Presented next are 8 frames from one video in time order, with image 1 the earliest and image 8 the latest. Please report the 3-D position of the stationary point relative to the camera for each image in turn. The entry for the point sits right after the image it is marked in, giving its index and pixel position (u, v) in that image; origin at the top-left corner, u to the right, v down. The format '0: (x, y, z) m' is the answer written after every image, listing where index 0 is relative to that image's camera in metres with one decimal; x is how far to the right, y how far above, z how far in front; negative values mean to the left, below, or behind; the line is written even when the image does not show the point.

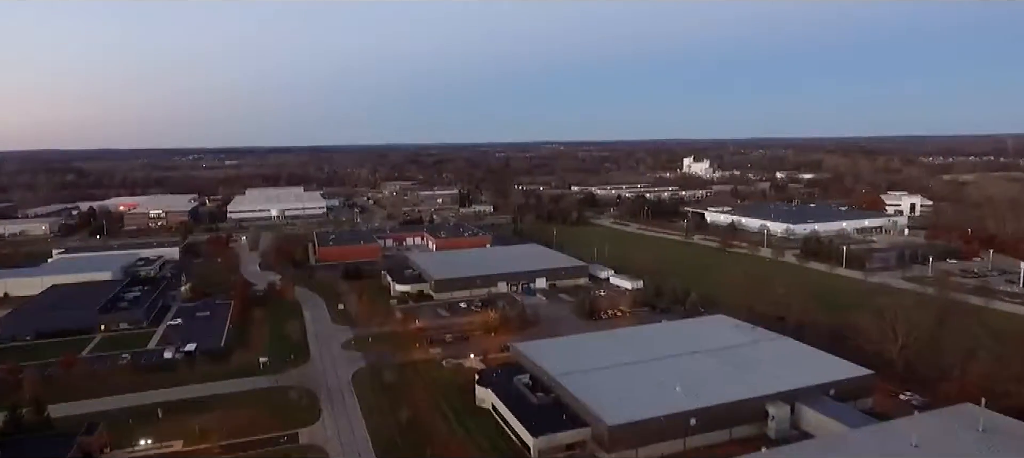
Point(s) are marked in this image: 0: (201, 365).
0: (-9.5, -4.2, +18.6) m
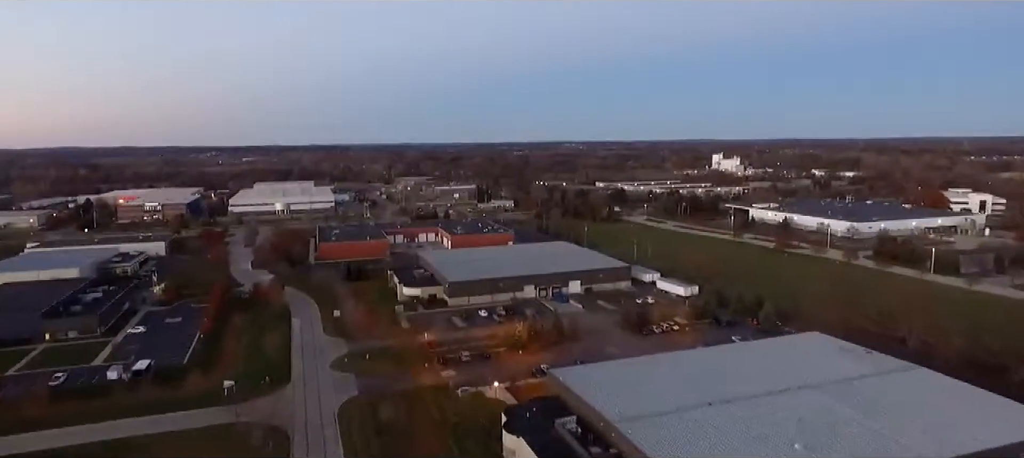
0: (-8.7, -3.9, +14.5) m
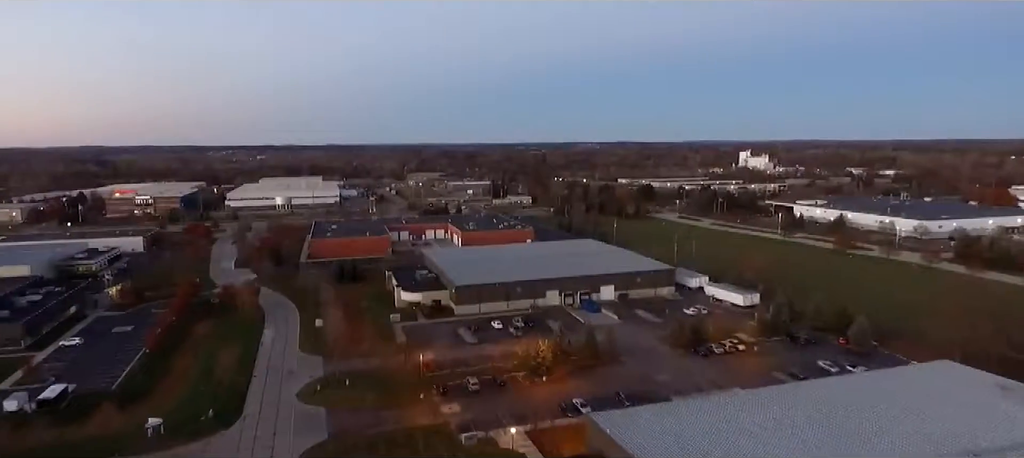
0: (-8.3, -3.6, +10.8) m
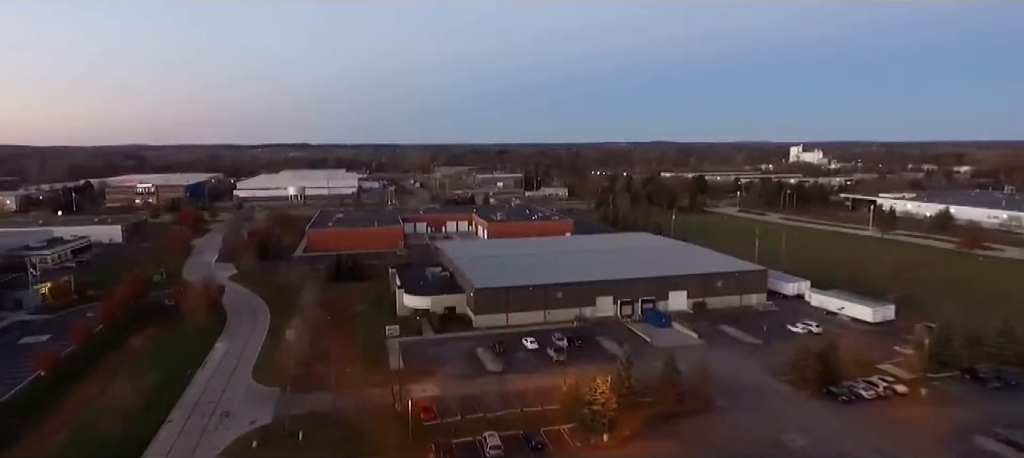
0: (-7.8, -3.1, +6.4) m
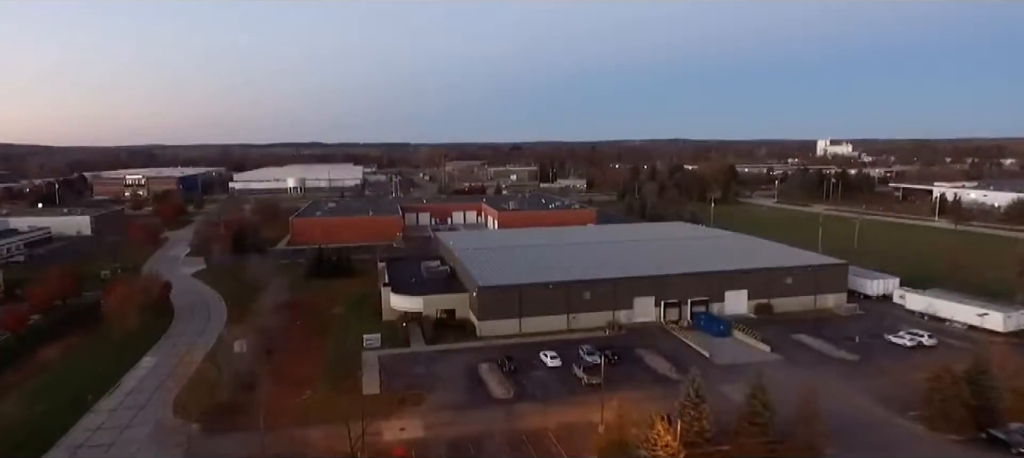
0: (-7.7, -2.8, +3.5) m
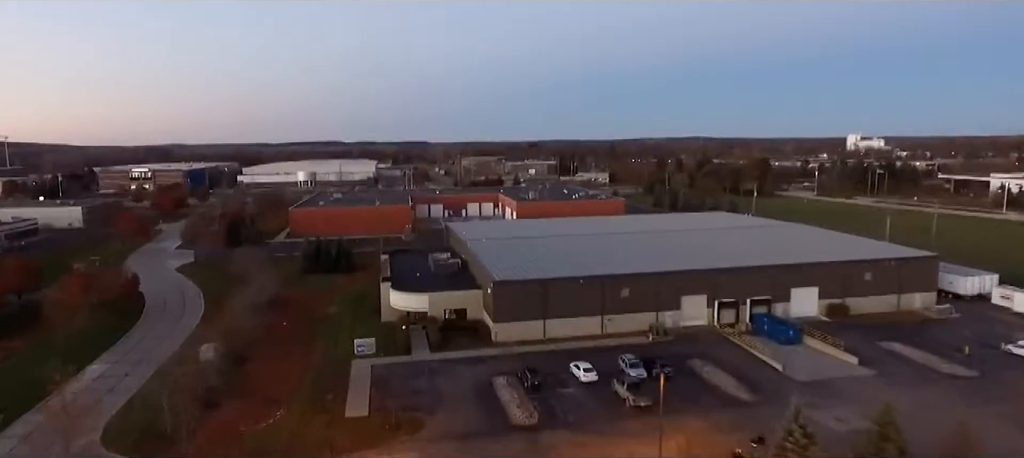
0: (-7.6, -2.6, +1.9) m
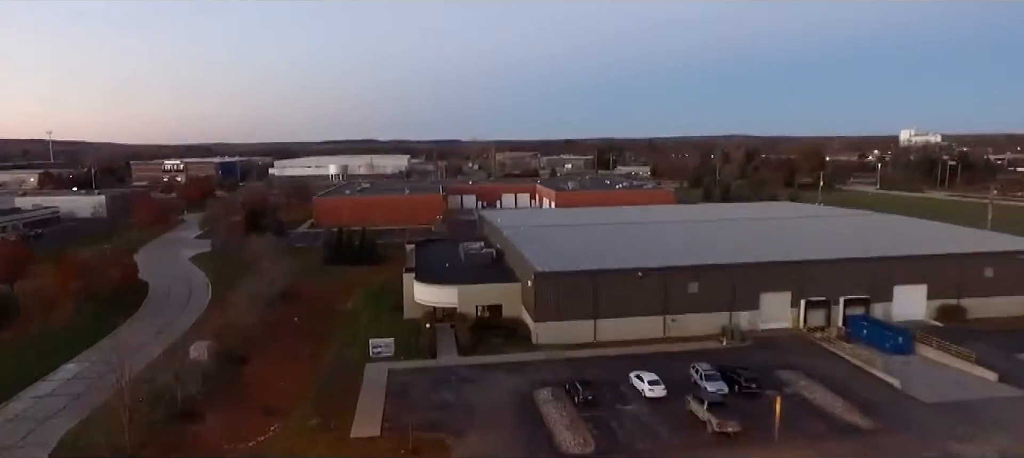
0: (-7.4, -2.3, +0.8) m
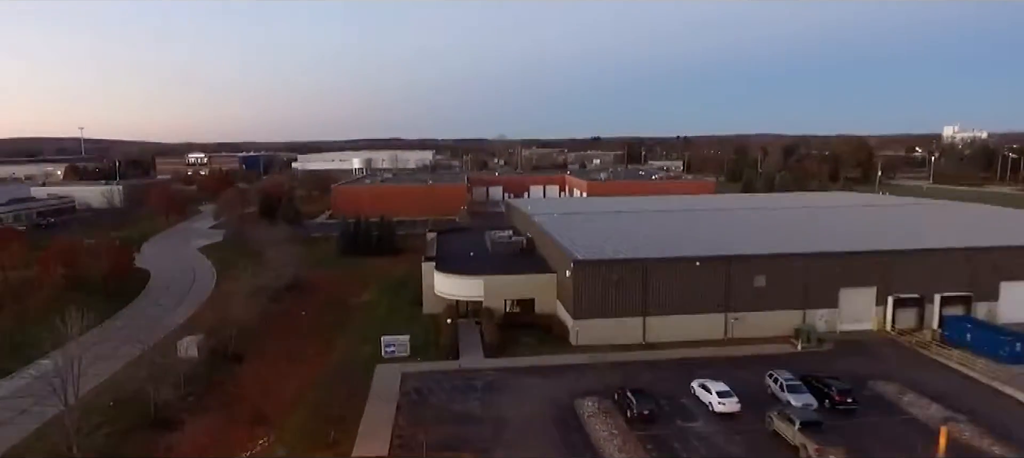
0: (-7.3, -2.0, +0.1) m
